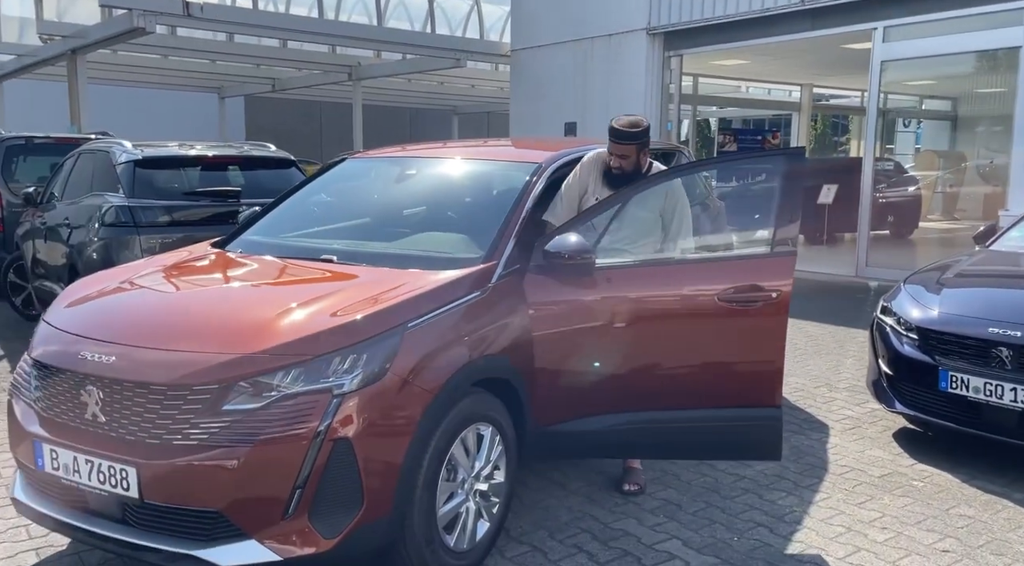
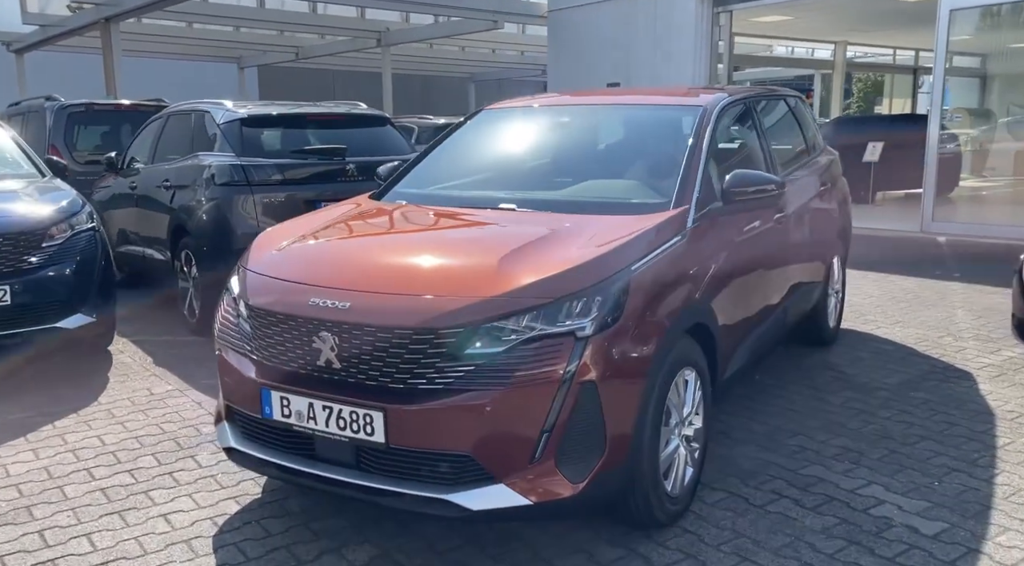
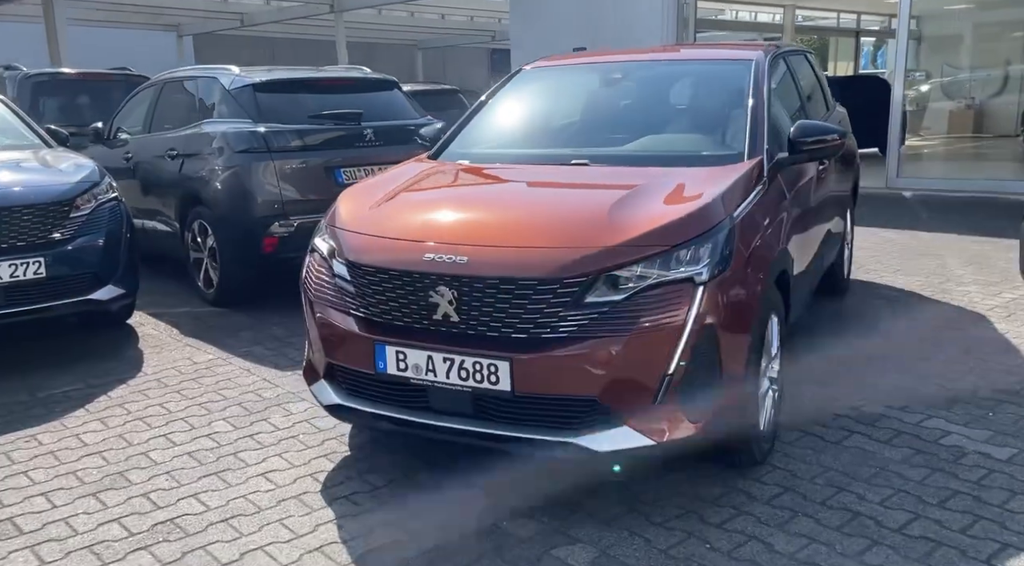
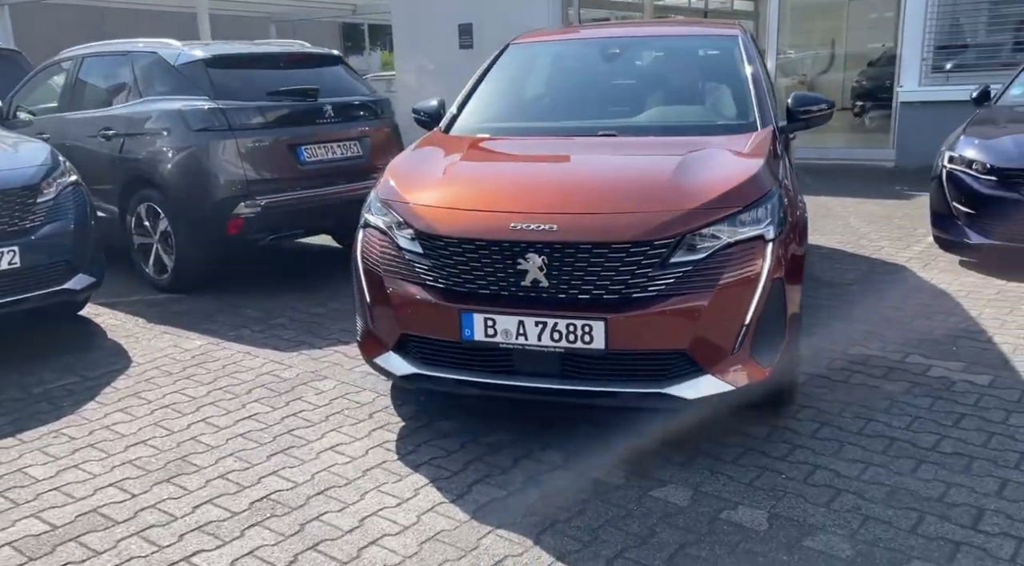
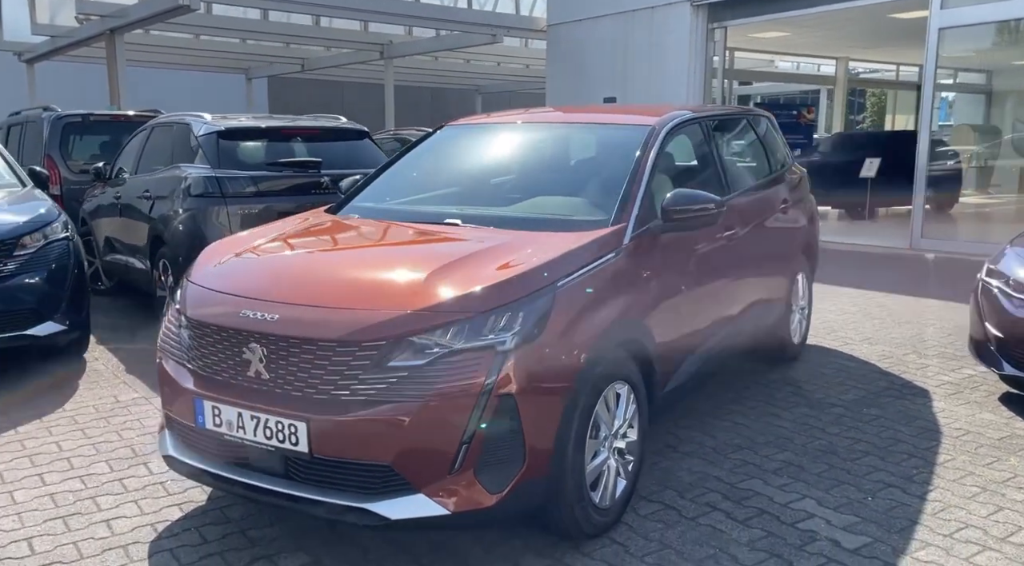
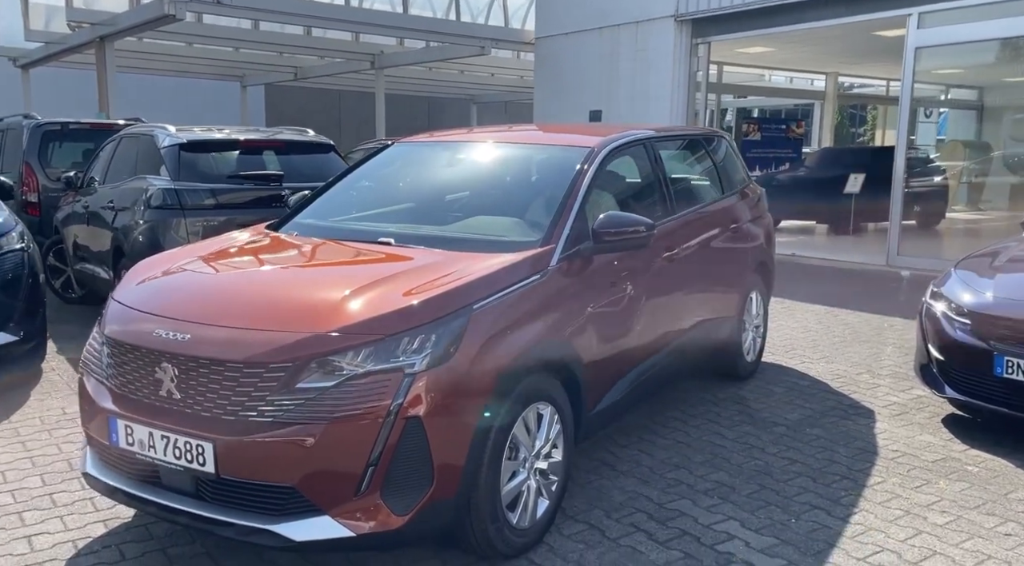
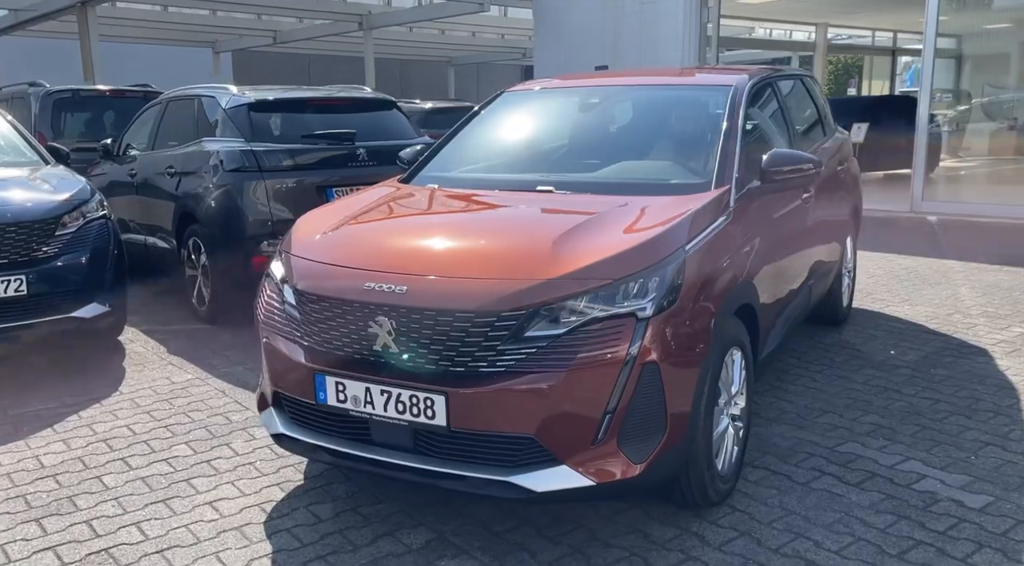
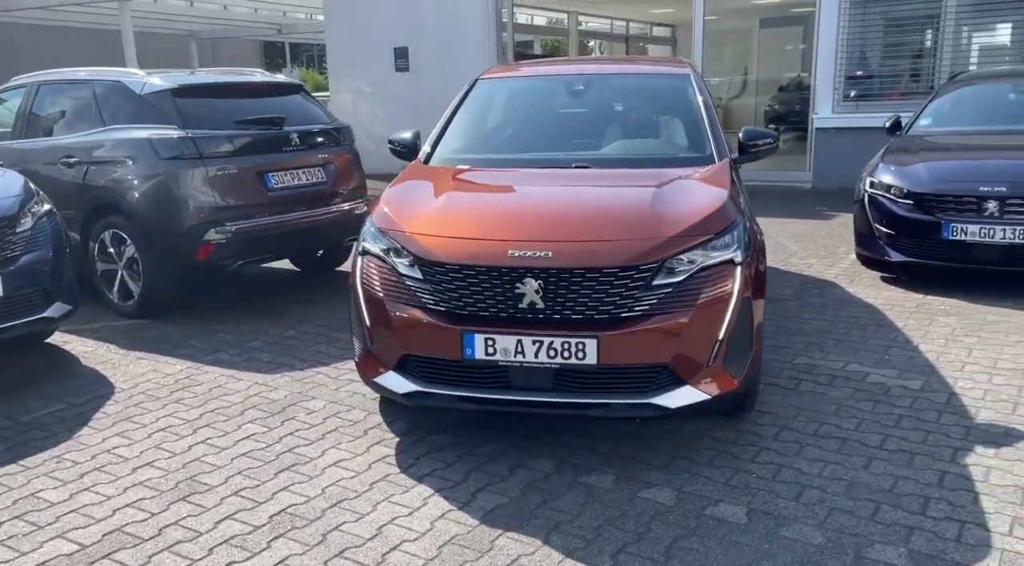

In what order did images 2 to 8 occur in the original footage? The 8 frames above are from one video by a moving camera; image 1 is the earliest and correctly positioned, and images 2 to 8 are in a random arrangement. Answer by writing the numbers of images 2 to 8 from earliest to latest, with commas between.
6, 5, 2, 7, 3, 4, 8
